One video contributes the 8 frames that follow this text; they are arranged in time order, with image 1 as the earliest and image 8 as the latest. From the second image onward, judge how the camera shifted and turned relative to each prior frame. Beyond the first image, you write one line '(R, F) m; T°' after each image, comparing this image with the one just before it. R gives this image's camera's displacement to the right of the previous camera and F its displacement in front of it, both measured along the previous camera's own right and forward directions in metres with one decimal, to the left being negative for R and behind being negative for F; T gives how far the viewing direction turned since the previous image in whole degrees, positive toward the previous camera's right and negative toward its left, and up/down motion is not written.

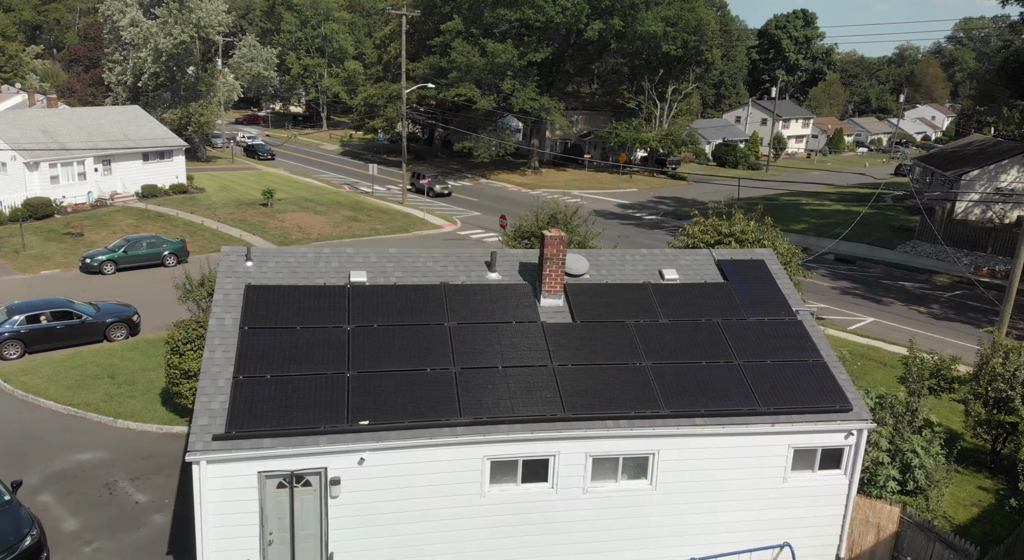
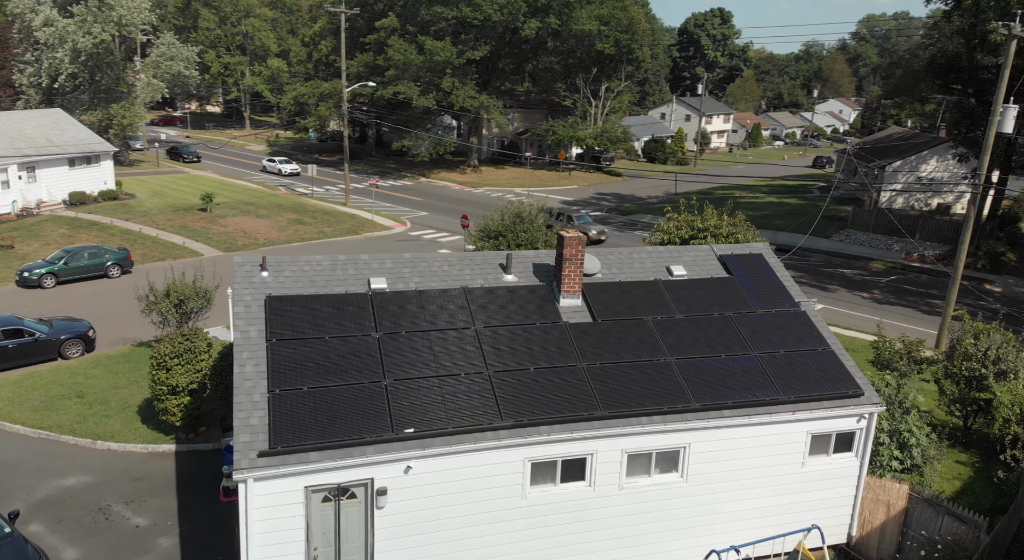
(-1.5, 0.0) m; +6°
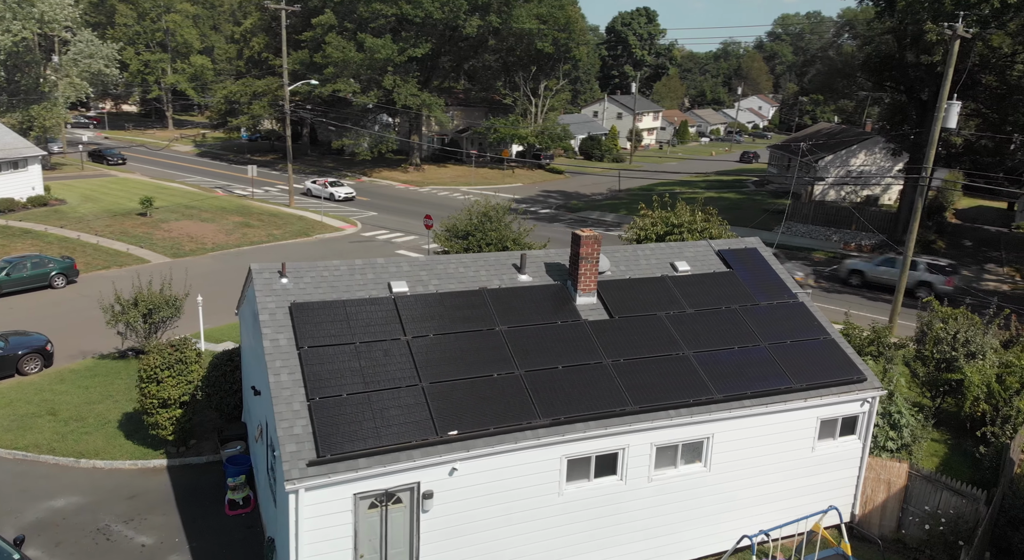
(-1.5, 0.0) m; +5°
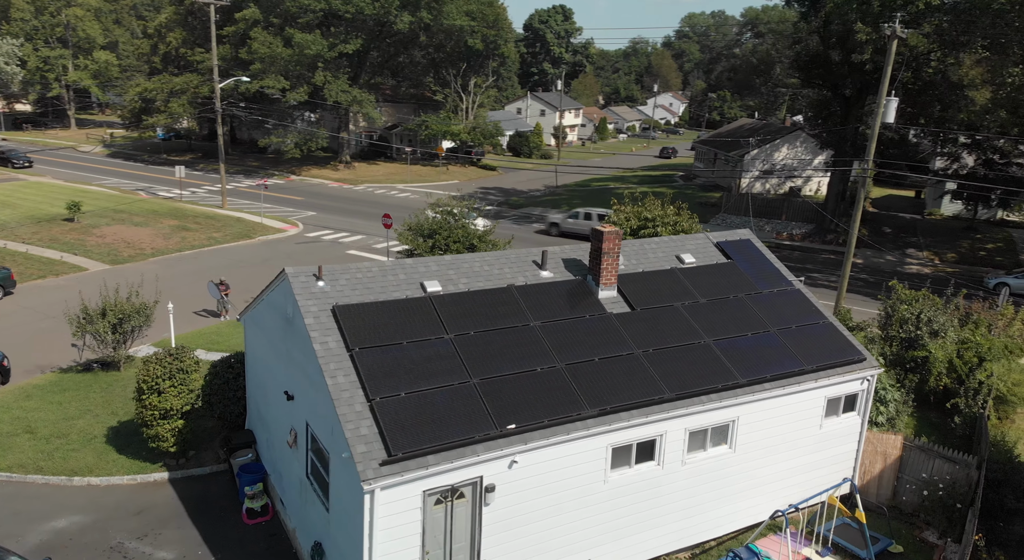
(-1.8, -0.2) m; +6°
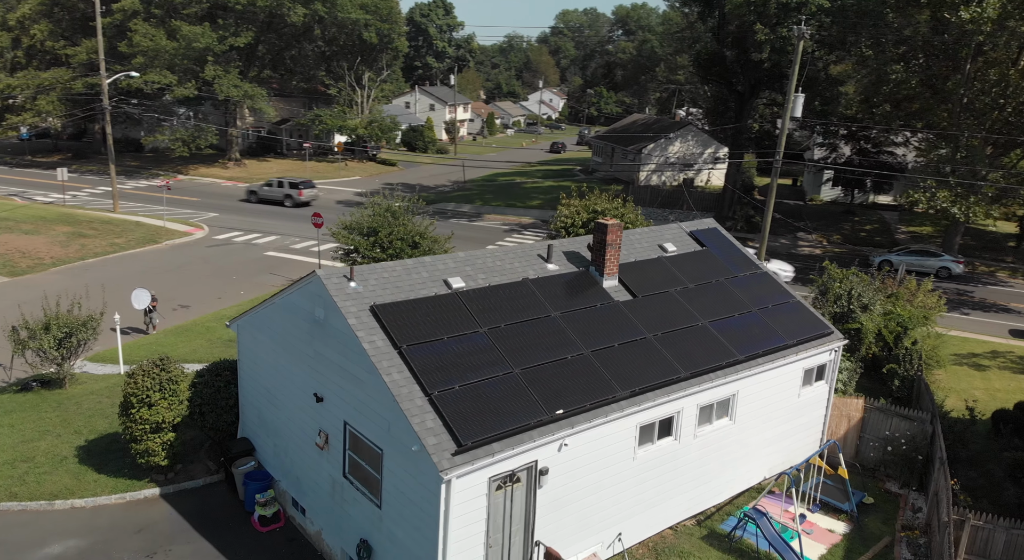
(-2.3, -0.3) m; +9°
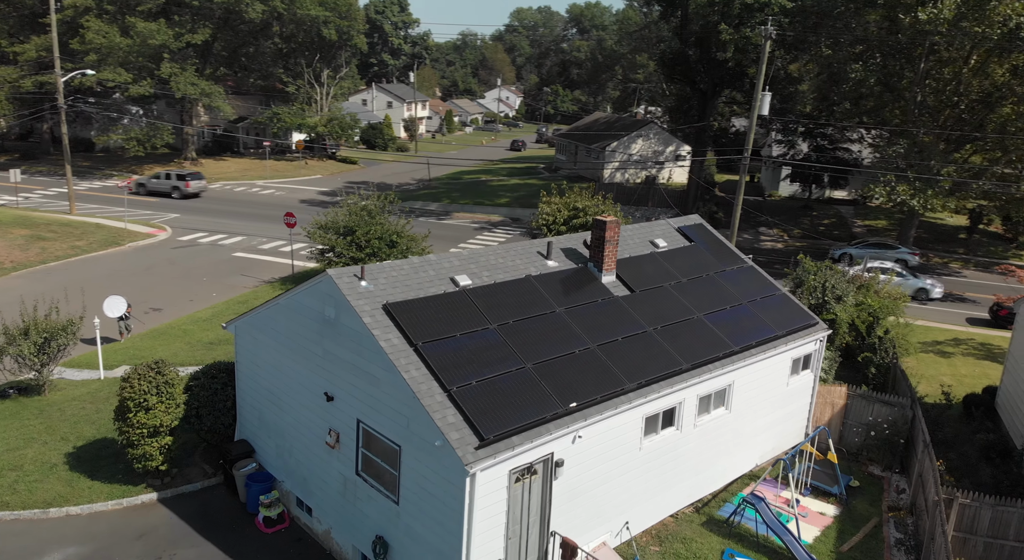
(-0.8, -0.2) m; +3°
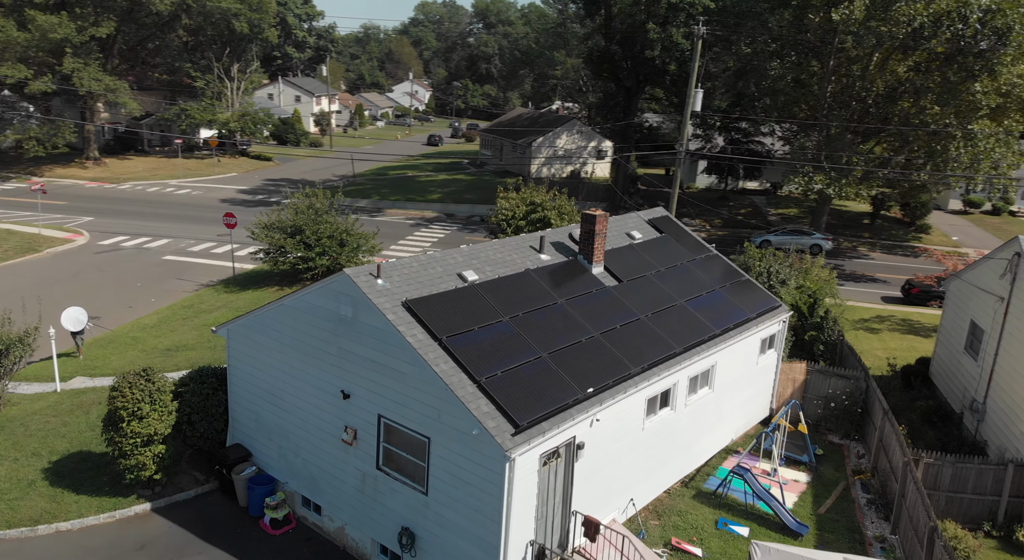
(-1.6, -0.4) m; +7°
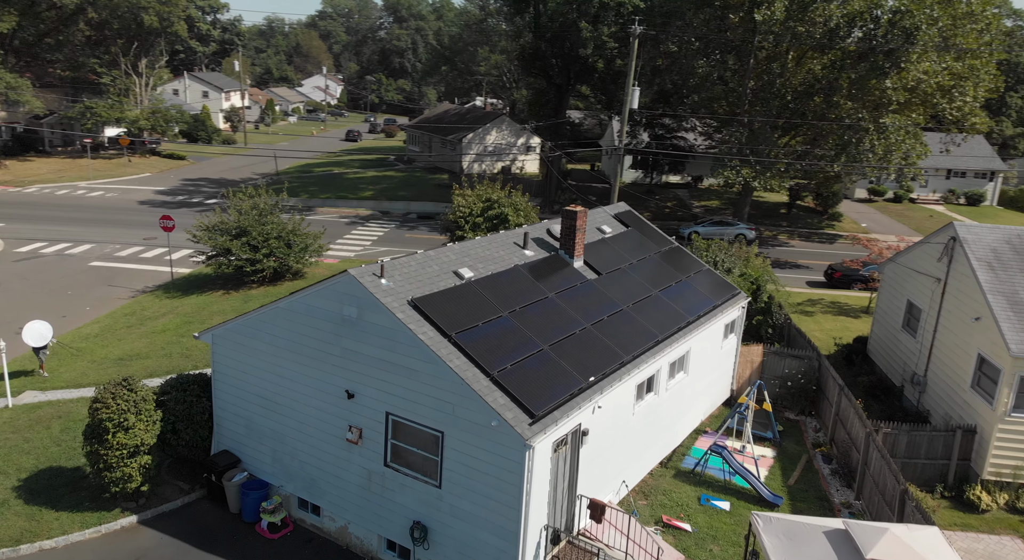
(-1.4, -0.3) m; +6°
